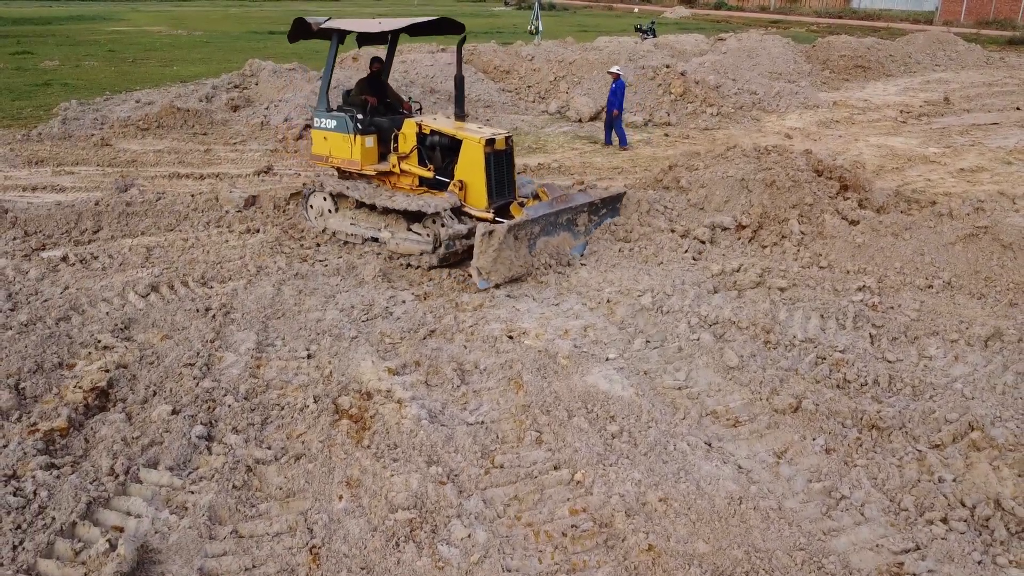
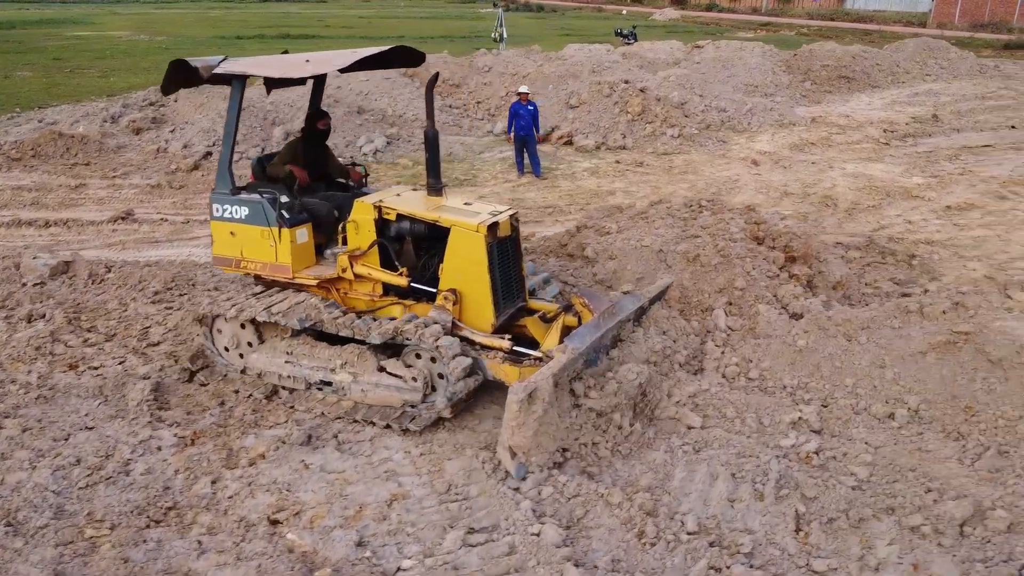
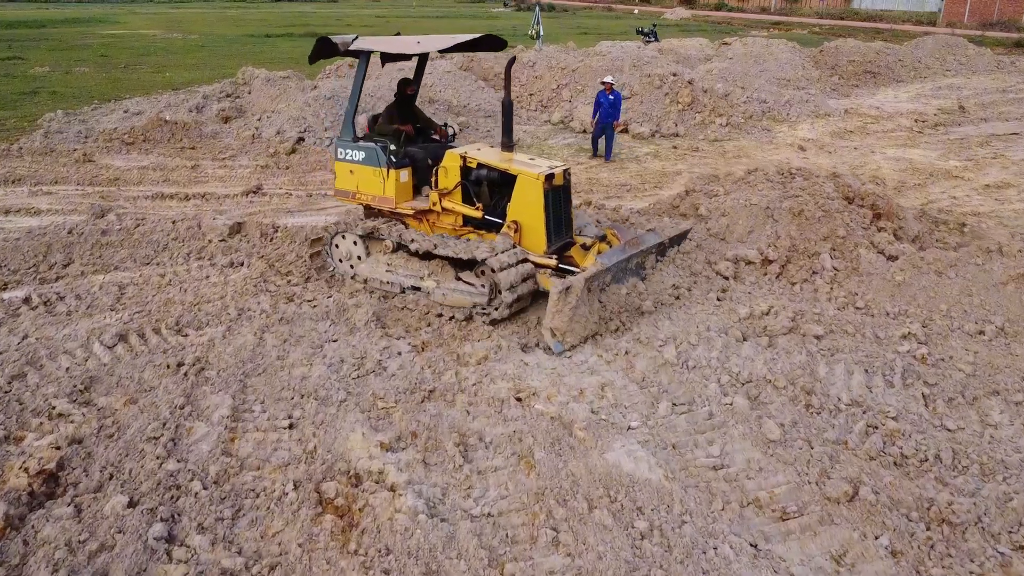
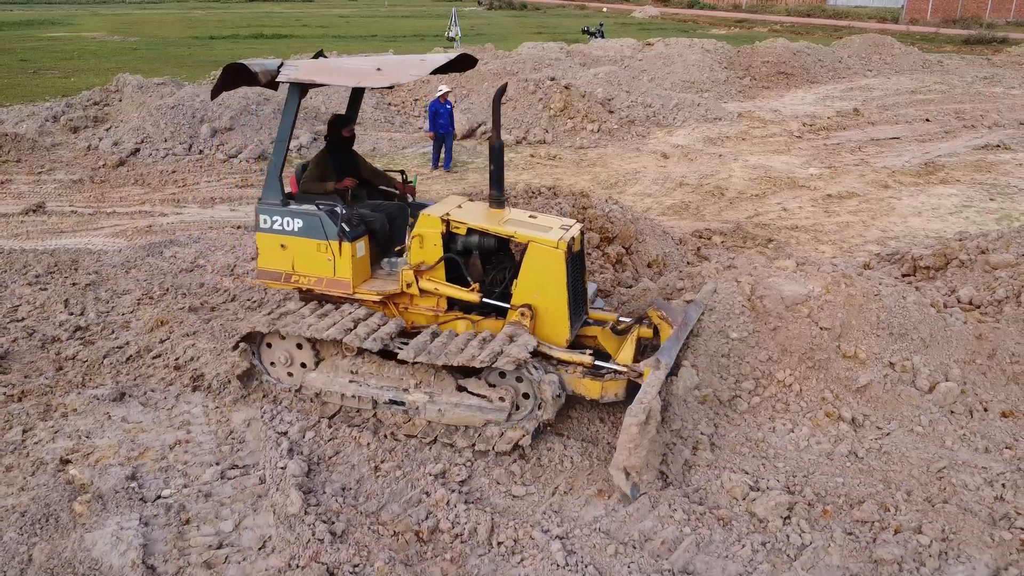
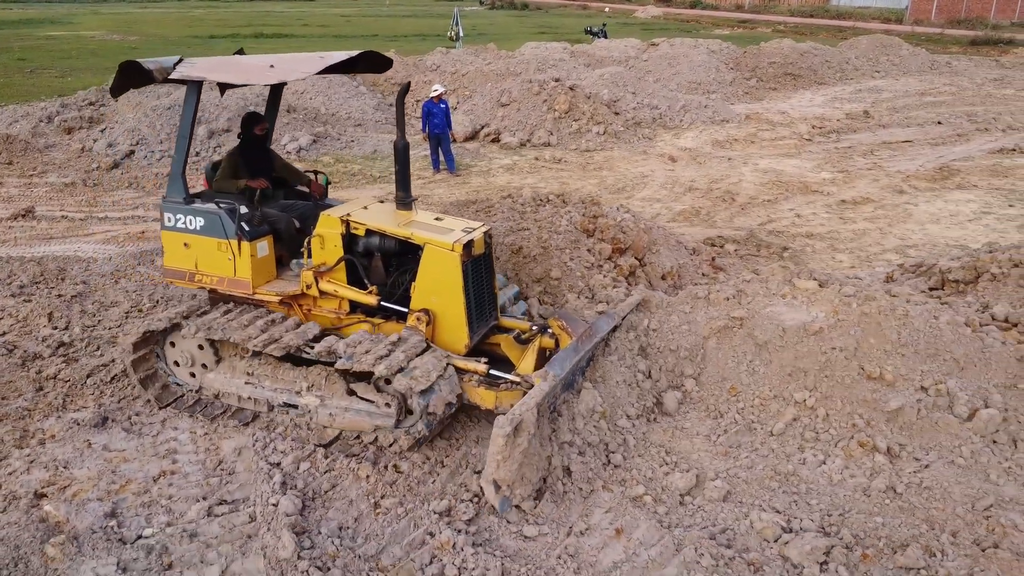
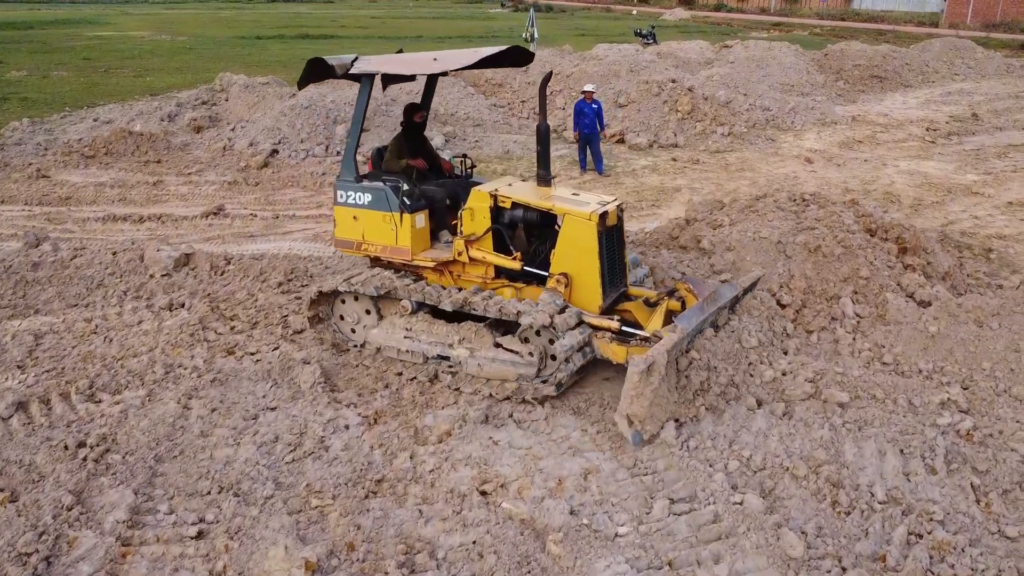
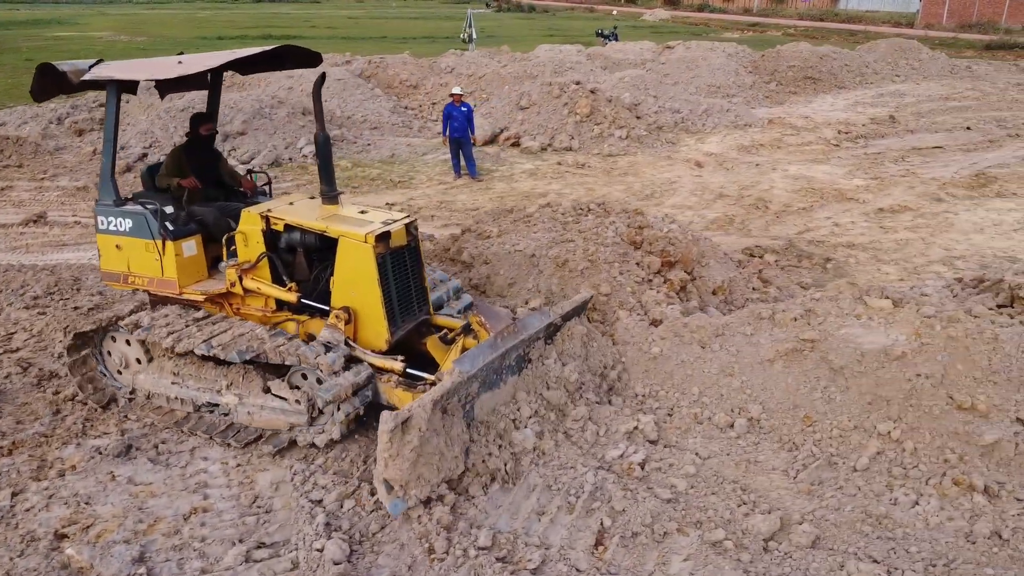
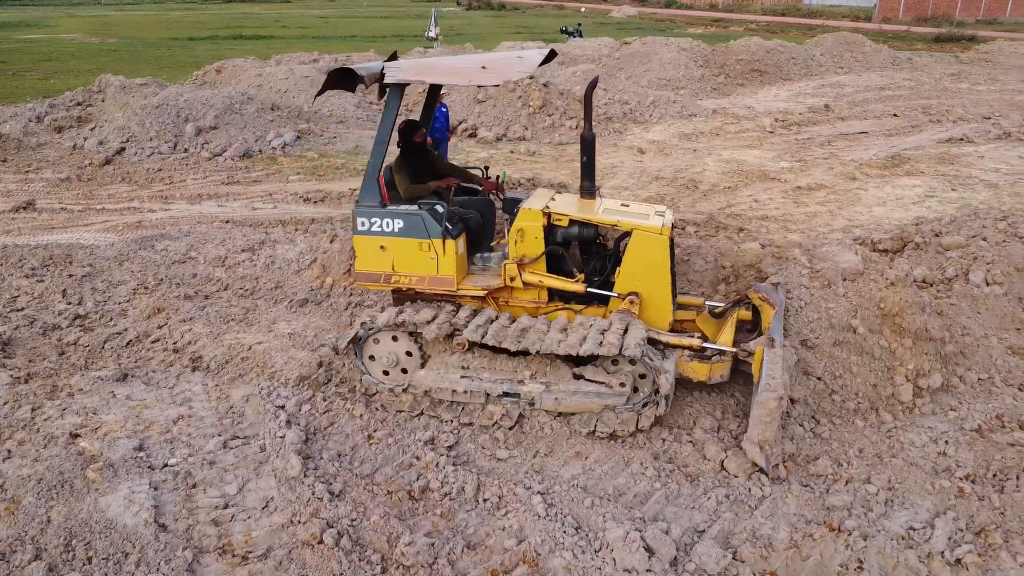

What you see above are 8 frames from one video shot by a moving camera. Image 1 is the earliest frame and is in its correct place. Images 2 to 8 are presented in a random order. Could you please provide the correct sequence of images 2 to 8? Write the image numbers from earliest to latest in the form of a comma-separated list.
3, 6, 2, 7, 5, 4, 8
